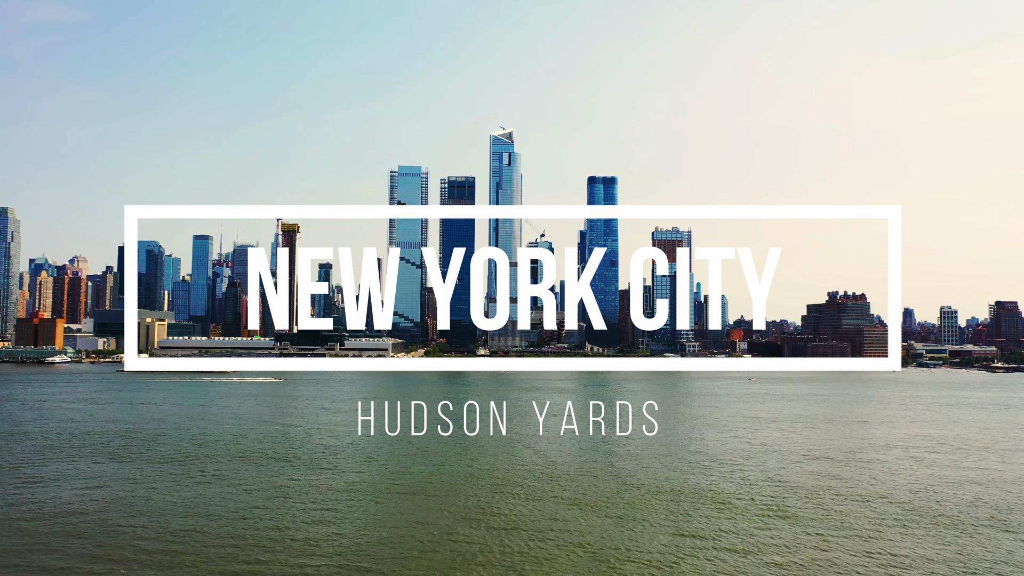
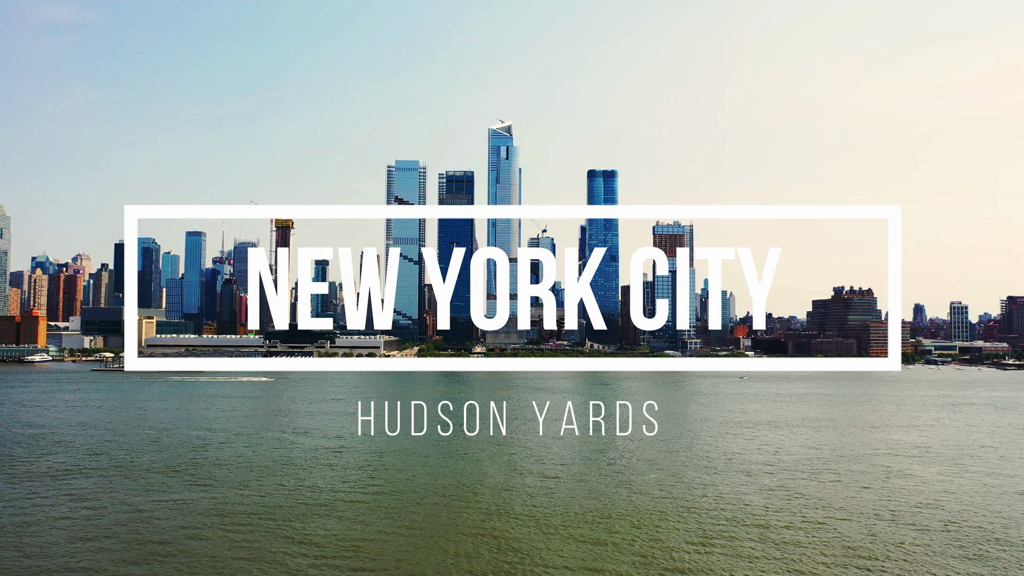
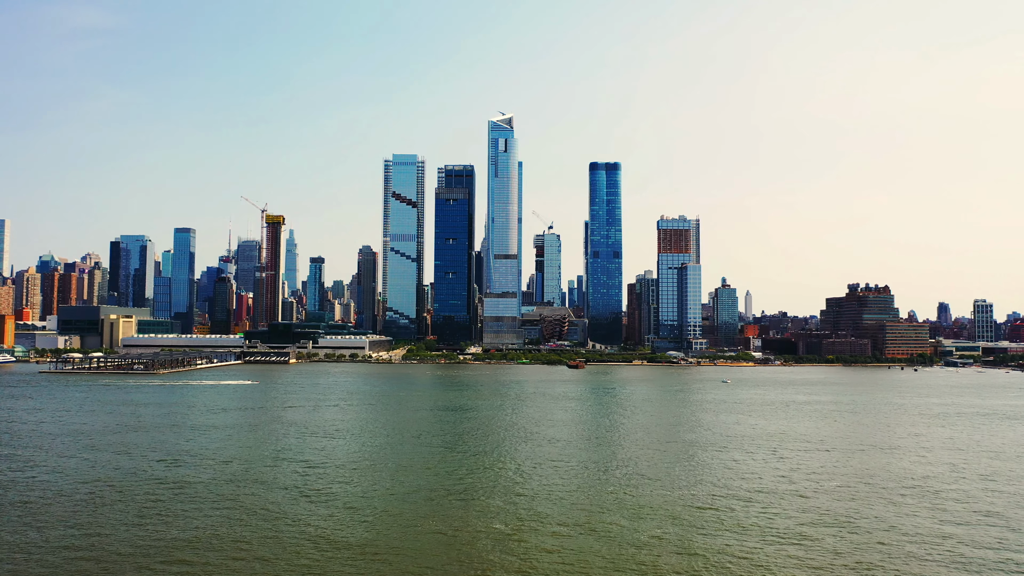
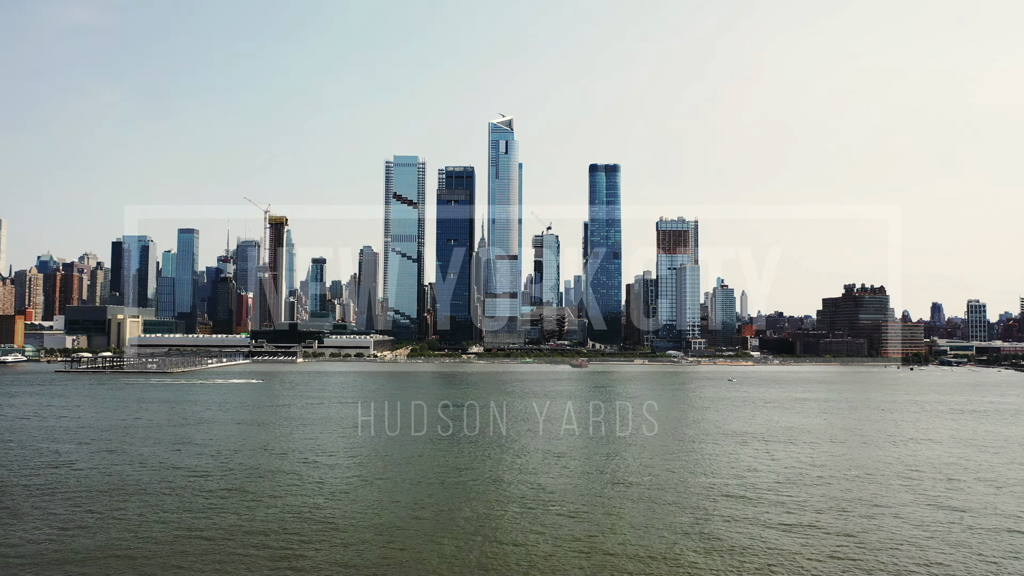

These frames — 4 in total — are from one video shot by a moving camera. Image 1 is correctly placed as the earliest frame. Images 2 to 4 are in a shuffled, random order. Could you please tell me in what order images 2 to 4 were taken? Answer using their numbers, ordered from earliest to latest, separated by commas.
2, 4, 3
